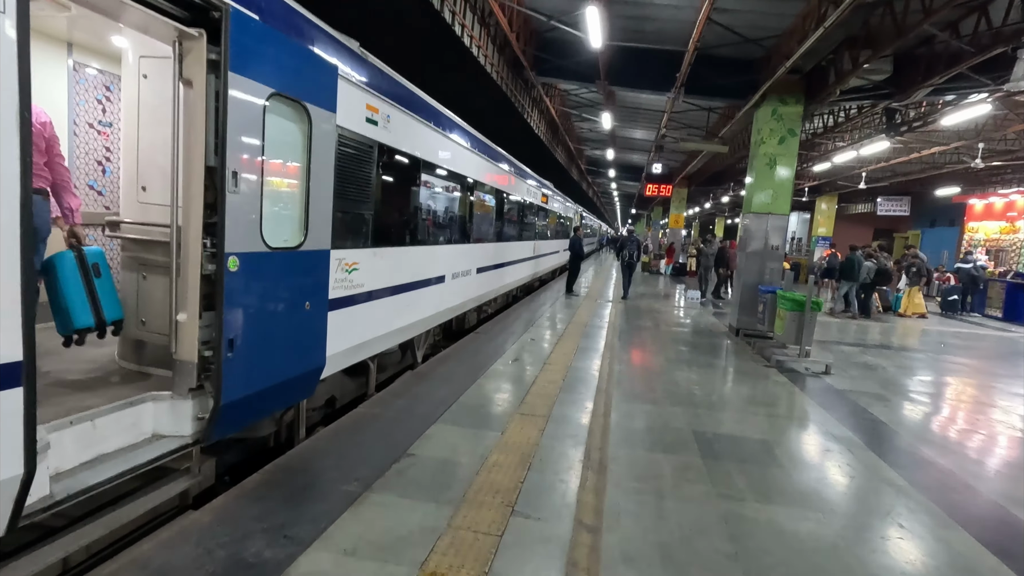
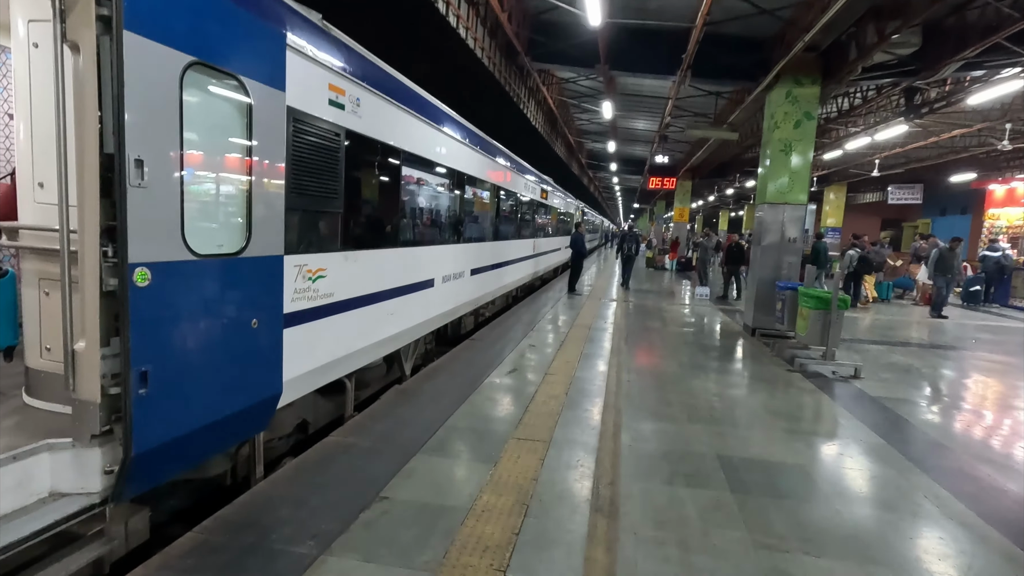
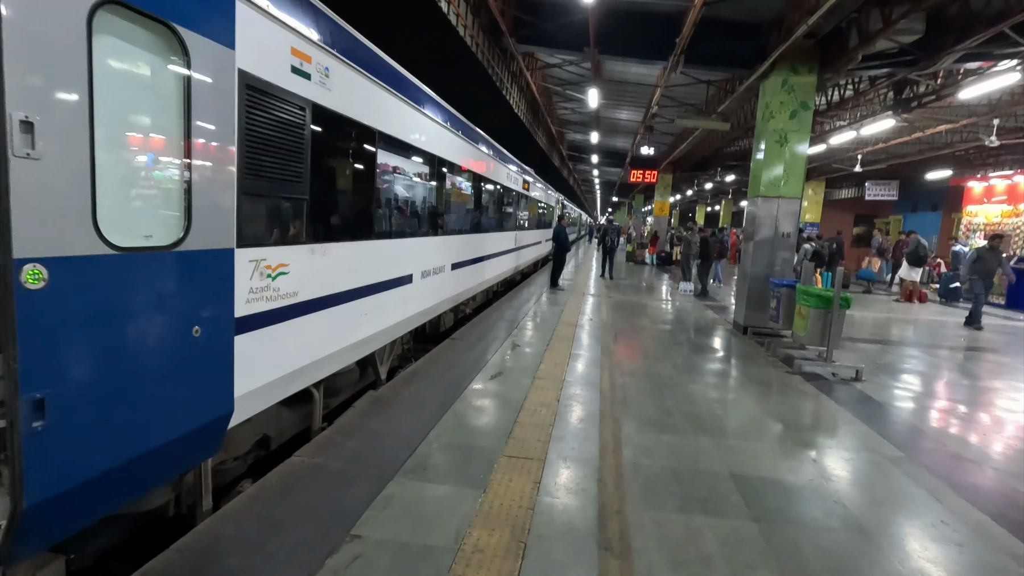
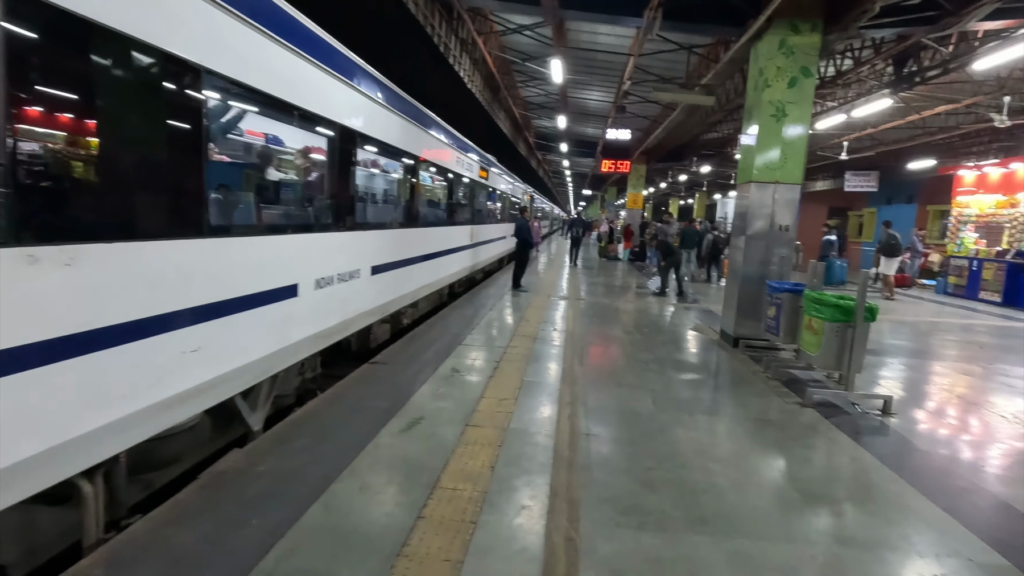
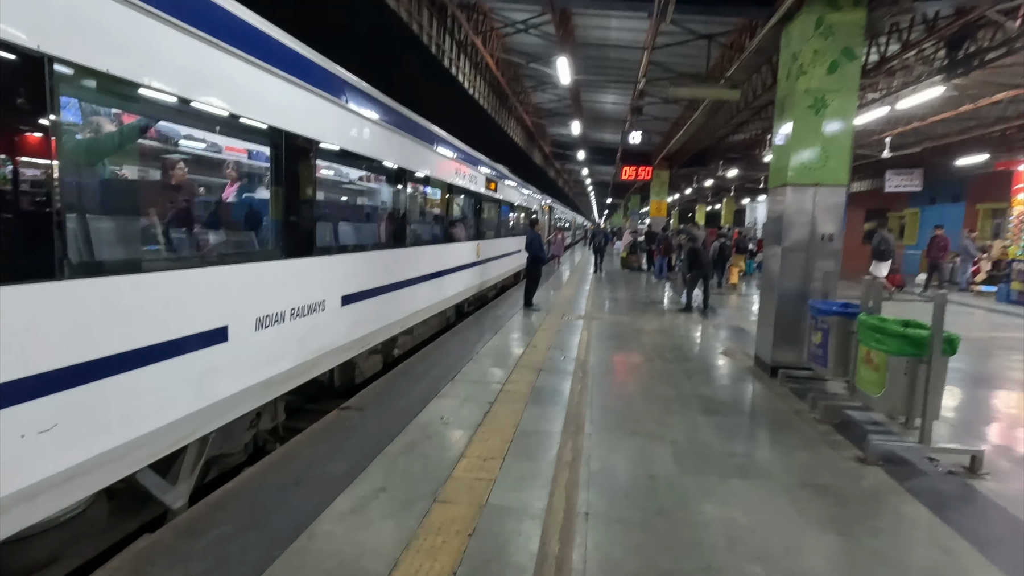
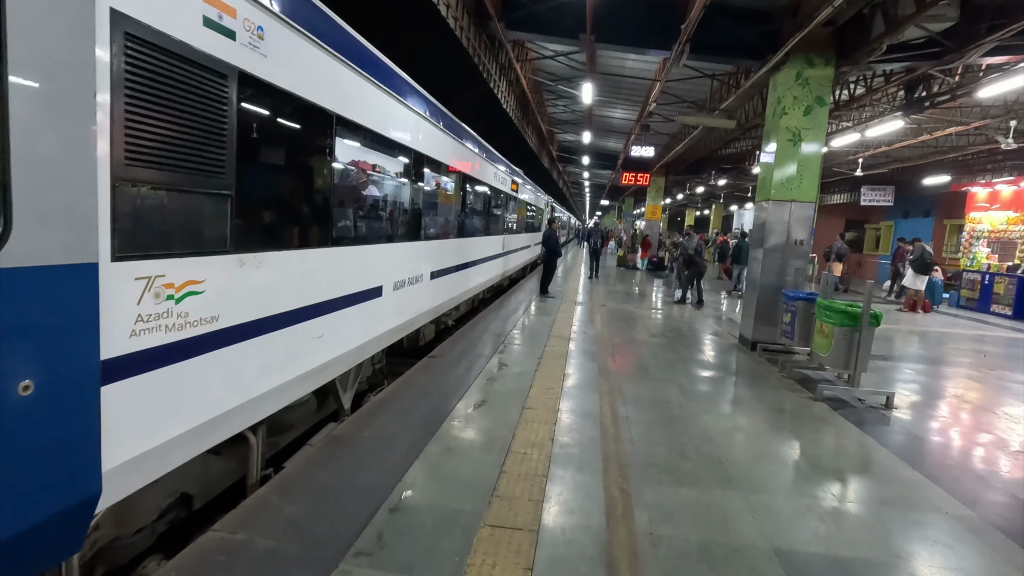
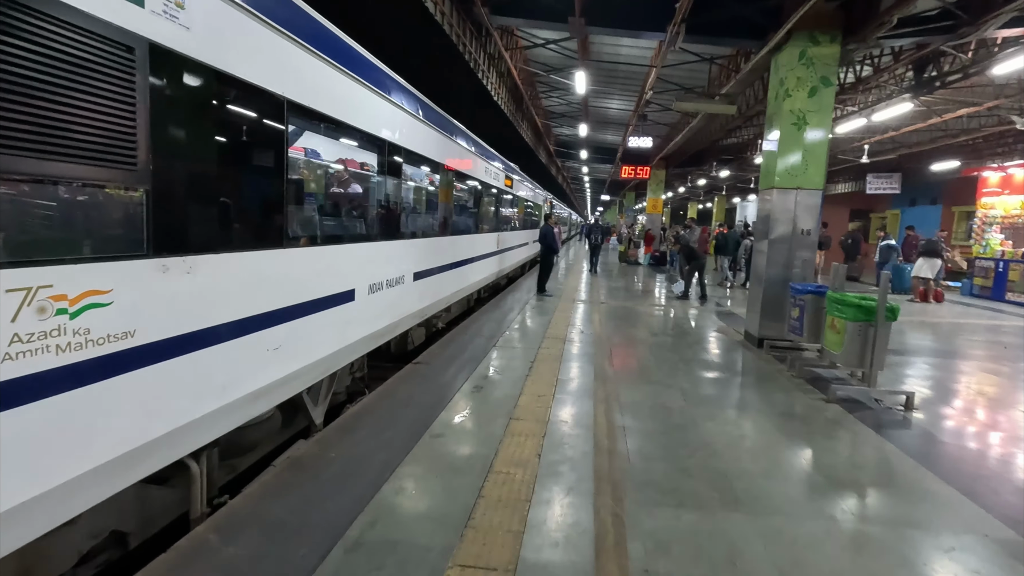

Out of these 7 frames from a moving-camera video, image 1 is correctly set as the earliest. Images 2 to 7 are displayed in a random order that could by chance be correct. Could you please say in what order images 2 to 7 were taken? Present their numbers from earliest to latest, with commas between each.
2, 3, 6, 7, 4, 5
